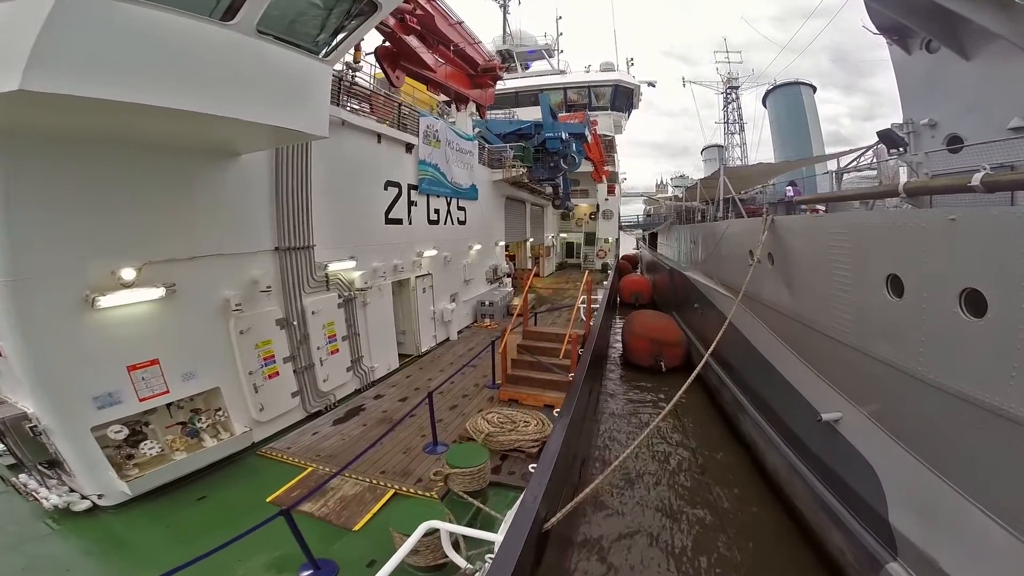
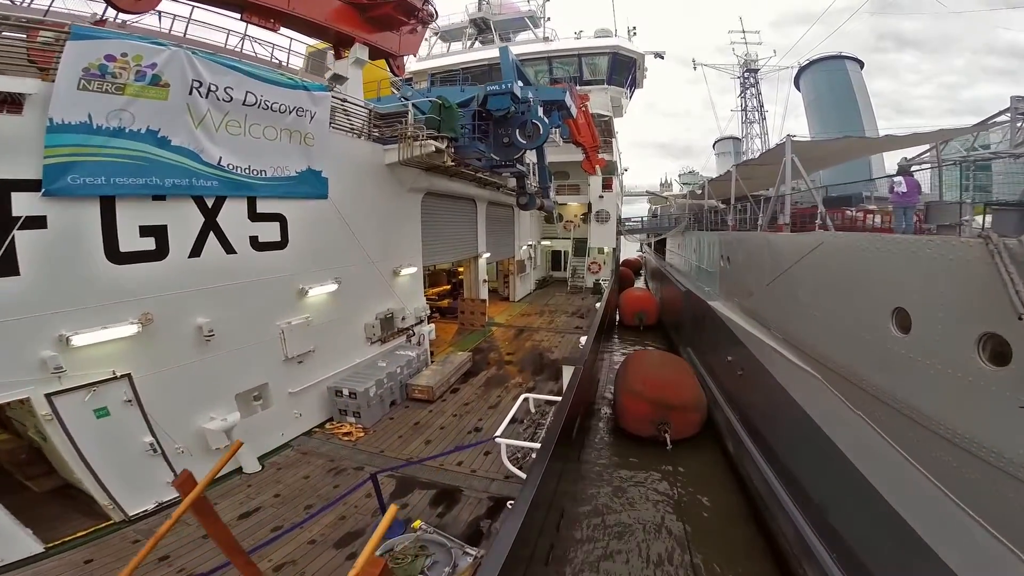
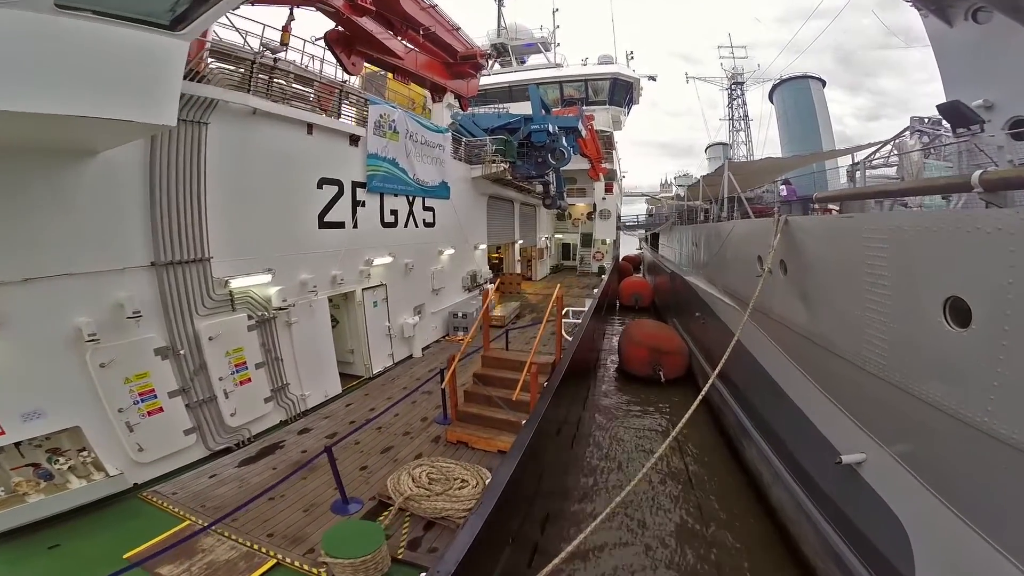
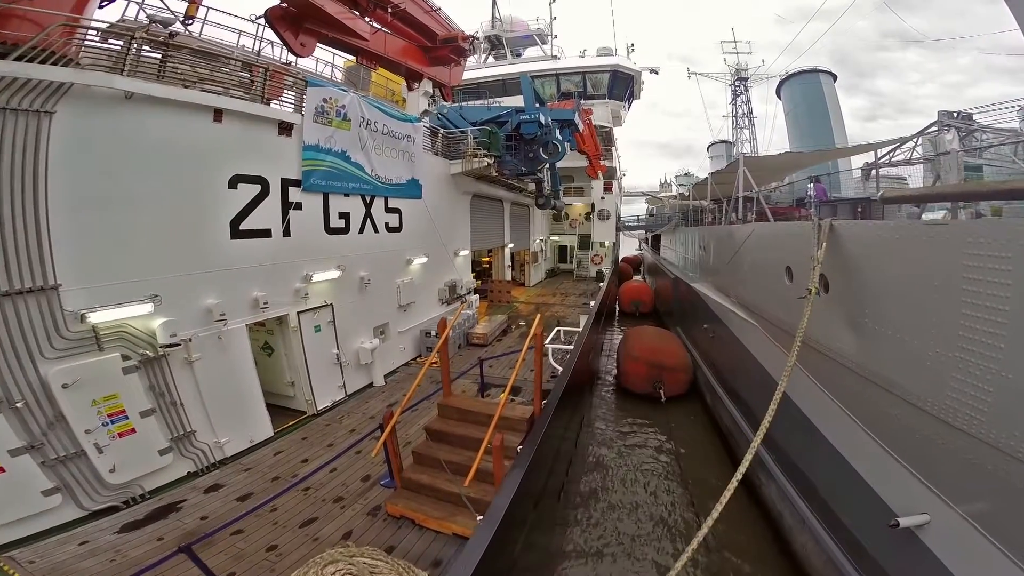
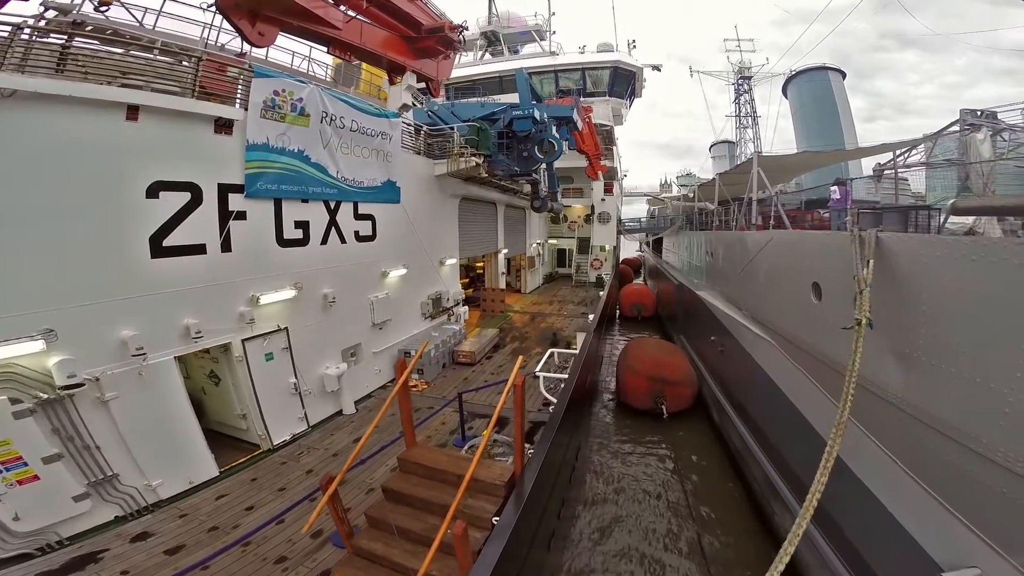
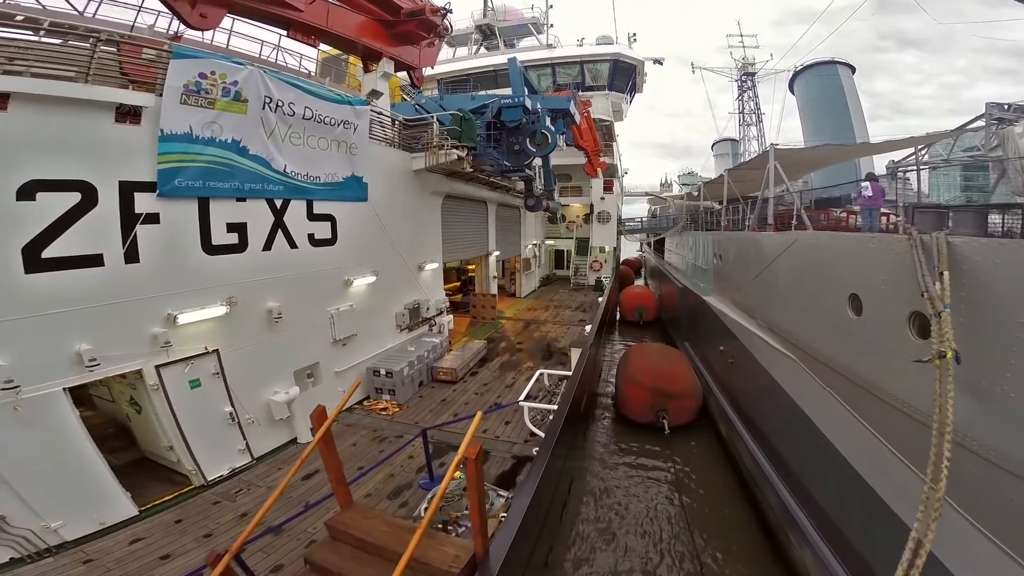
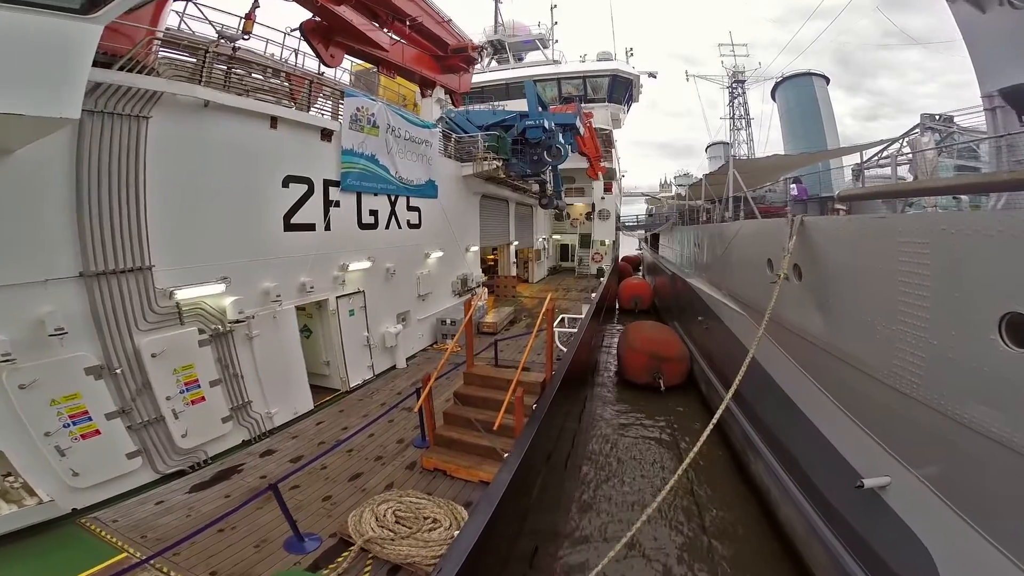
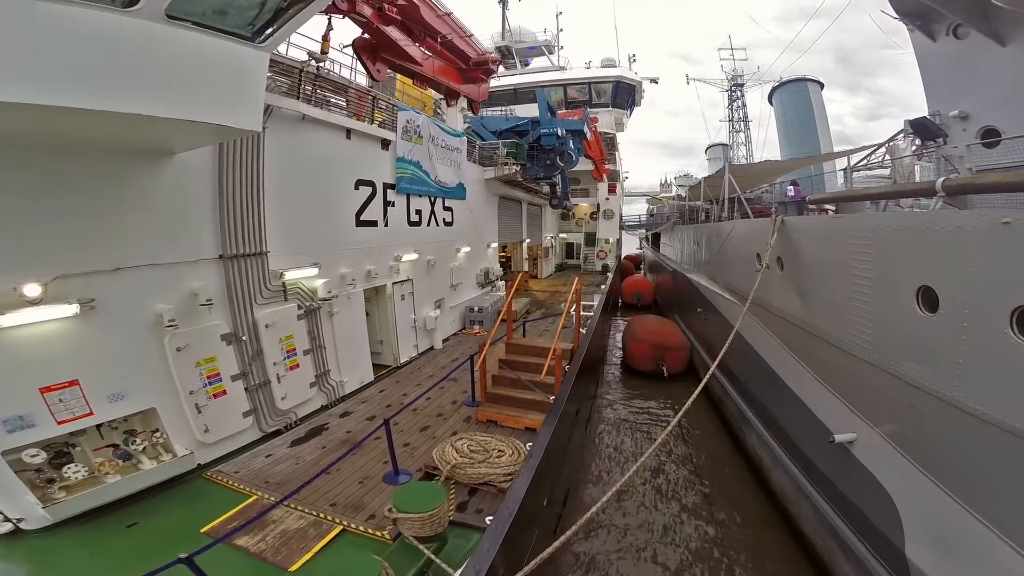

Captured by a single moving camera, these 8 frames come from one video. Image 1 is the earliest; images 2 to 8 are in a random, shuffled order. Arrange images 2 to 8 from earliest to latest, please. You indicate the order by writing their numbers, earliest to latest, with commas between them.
8, 3, 7, 4, 5, 6, 2
